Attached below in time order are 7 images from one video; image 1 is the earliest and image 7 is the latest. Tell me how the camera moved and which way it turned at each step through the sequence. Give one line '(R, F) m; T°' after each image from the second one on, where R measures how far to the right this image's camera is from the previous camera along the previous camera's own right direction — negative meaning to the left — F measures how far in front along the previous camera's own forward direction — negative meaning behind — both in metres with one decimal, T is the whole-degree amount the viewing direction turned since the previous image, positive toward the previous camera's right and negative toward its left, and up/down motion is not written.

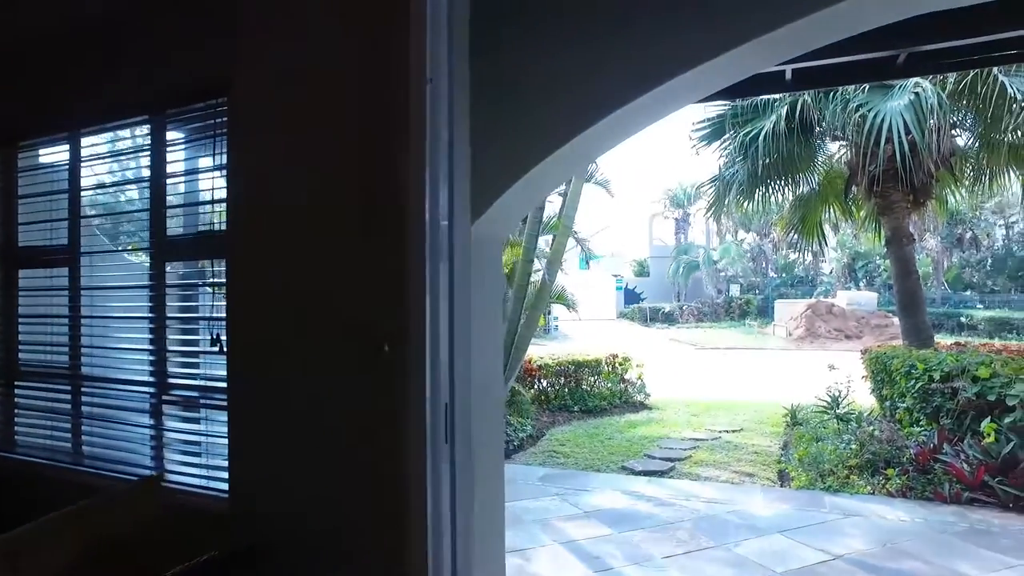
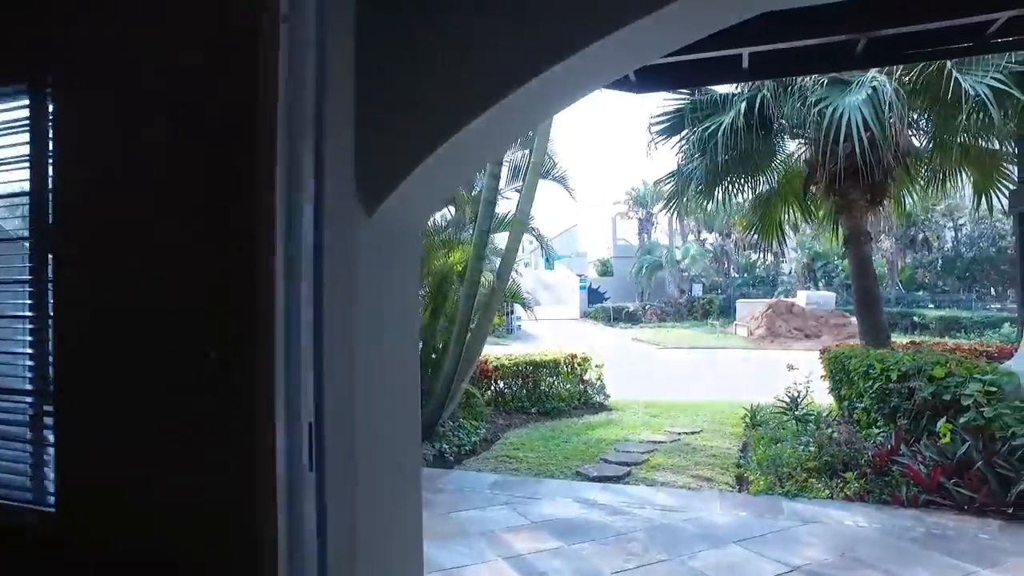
(+0.1, +0.2) m; +3°
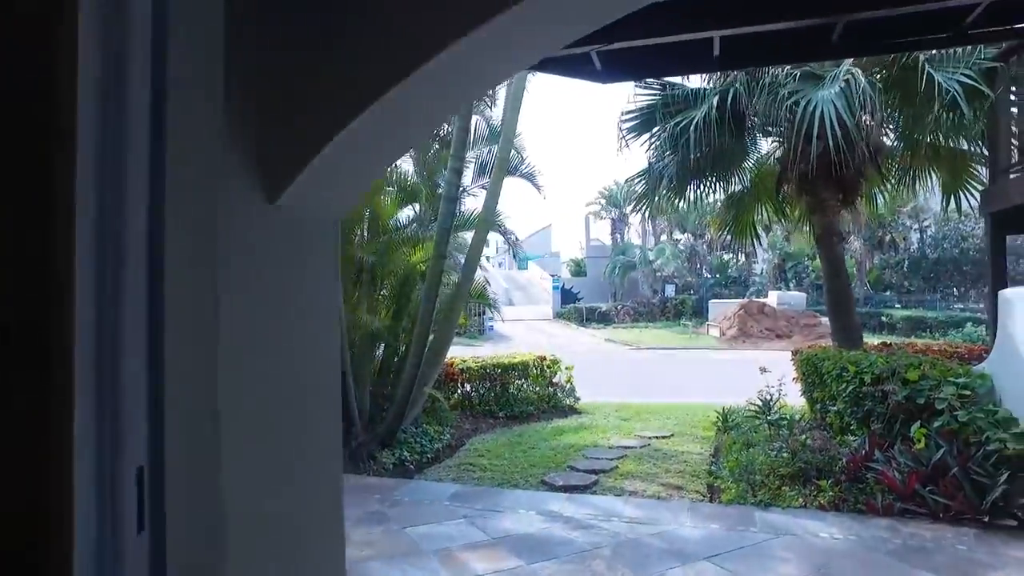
(+0.1, +0.2) m; +2°
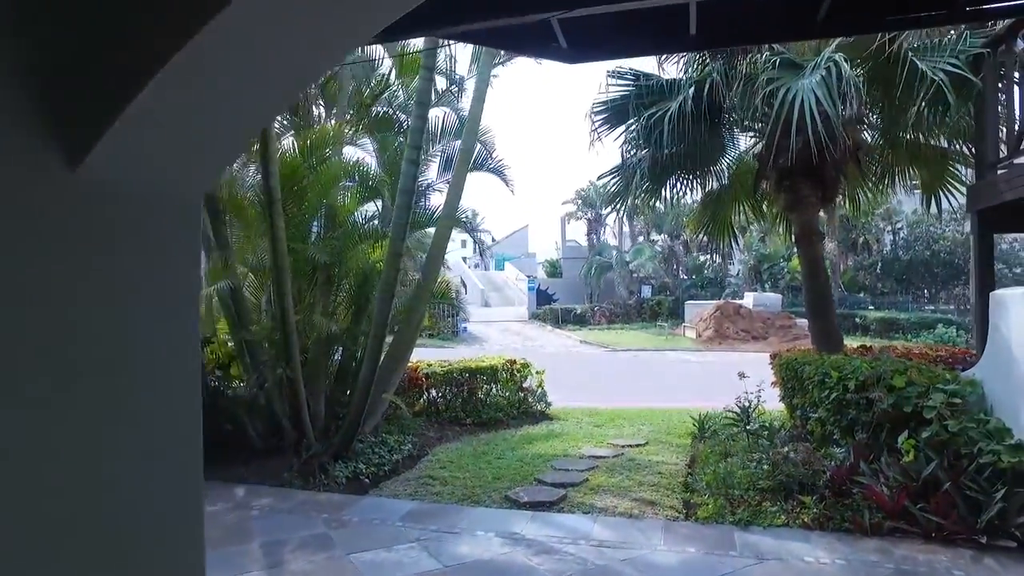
(+0.1, +0.4) m; +2°
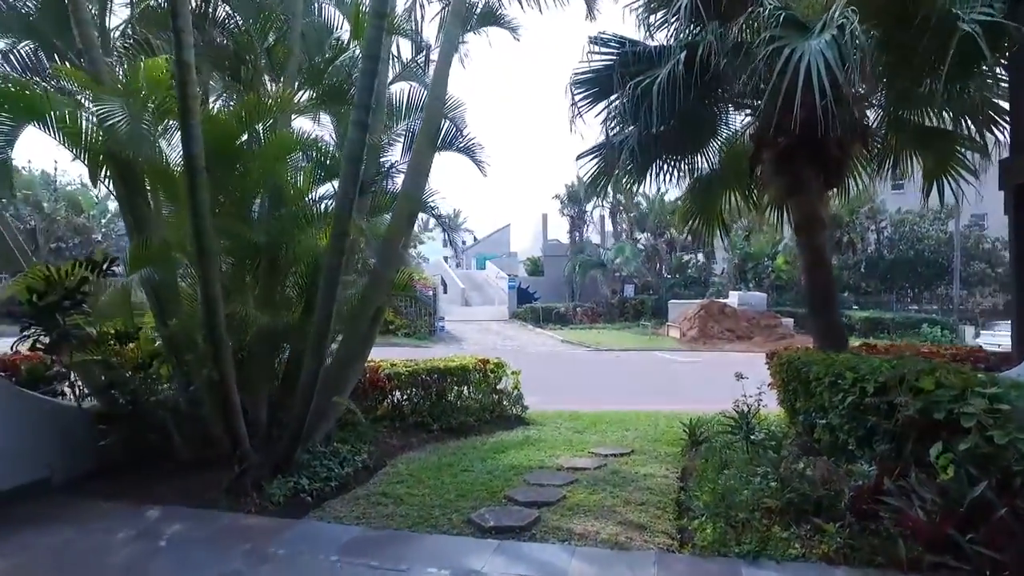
(+0.1, +0.7) m; +2°
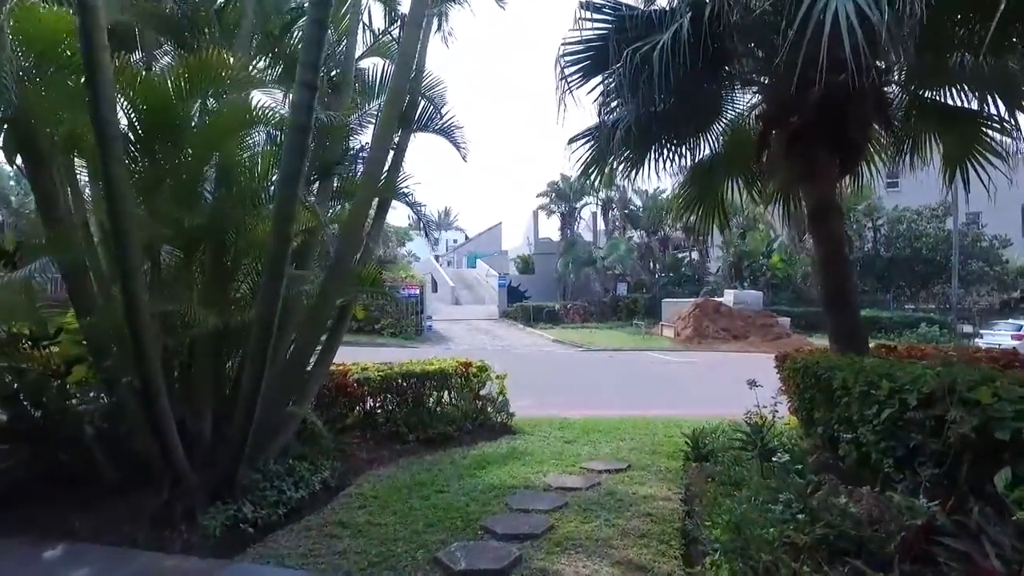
(+0.1, +0.6) m; +1°
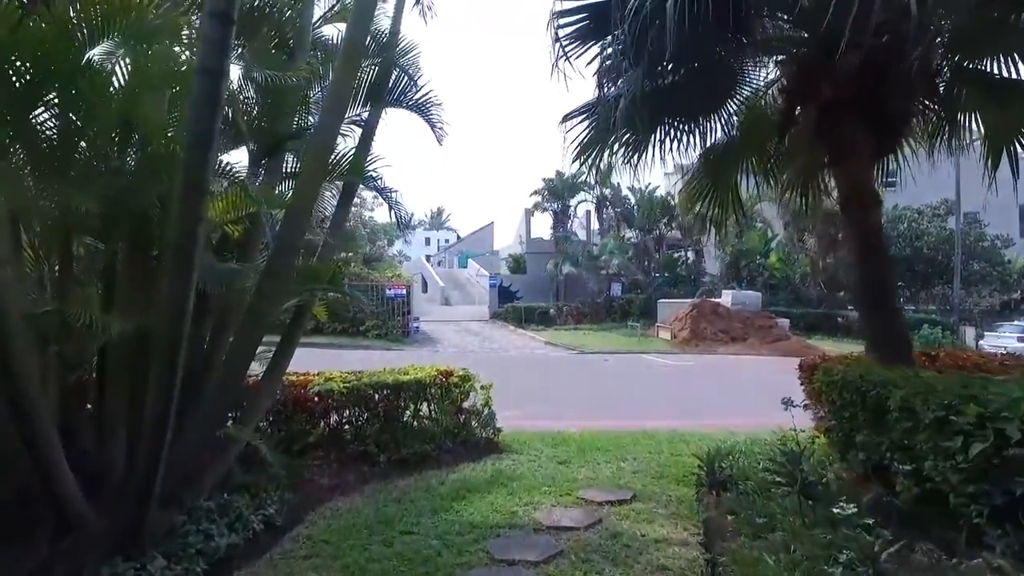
(+0.1, +0.8) m; +1°
